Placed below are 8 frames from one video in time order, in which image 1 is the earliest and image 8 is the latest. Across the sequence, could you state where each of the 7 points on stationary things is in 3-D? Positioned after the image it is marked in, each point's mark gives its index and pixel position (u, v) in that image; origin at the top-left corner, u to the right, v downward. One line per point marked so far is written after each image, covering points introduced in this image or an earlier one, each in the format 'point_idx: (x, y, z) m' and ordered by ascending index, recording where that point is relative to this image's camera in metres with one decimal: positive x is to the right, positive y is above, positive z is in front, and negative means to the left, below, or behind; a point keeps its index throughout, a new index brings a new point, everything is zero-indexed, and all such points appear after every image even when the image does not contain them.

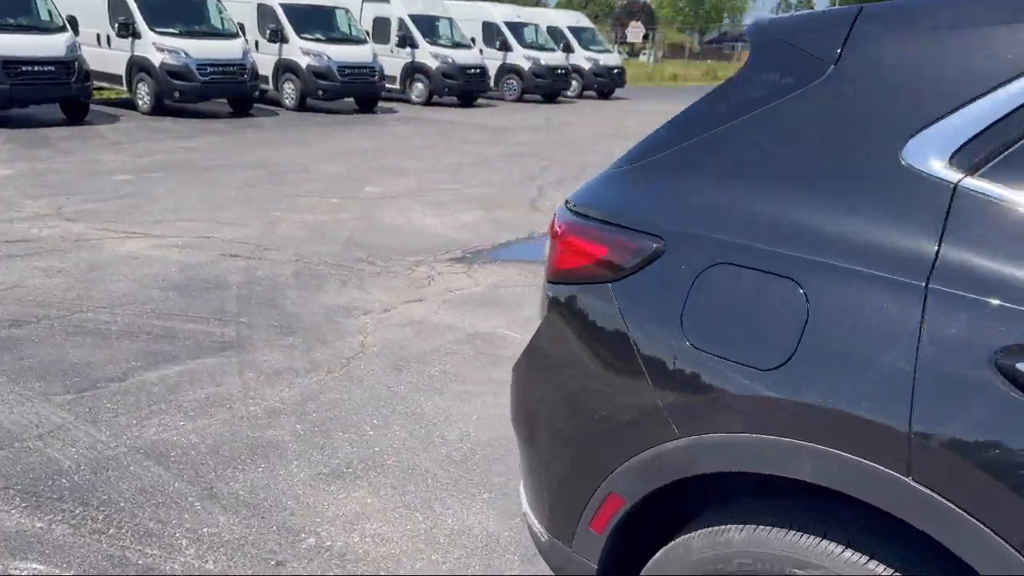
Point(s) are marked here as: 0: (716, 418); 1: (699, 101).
0: (+0.4, -0.3, +1.7) m
1: (+0.5, +0.5, +2.0) m
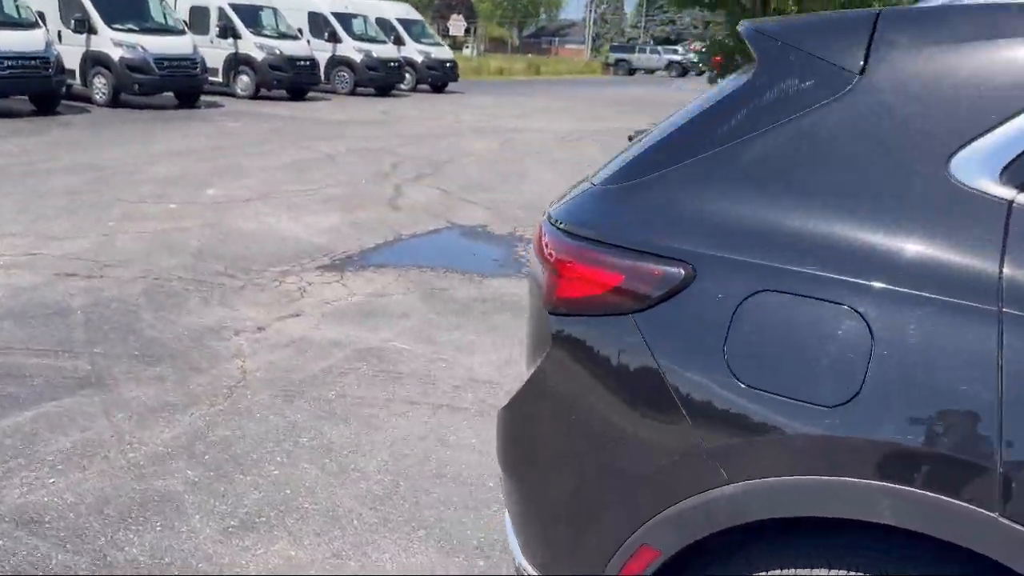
0: (+0.5, -0.3, +1.5) m
1: (+0.5, +0.4, +1.9) m
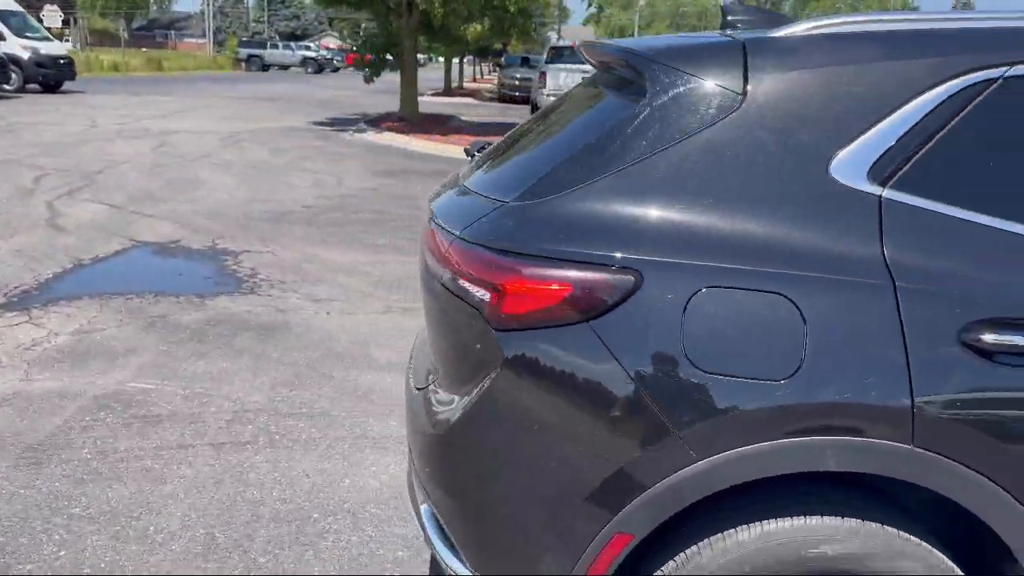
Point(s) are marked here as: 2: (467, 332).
0: (+0.5, -0.3, +1.7) m
1: (+0.2, +0.4, +2.1) m
2: (-0.1, -0.1, +2.0) m
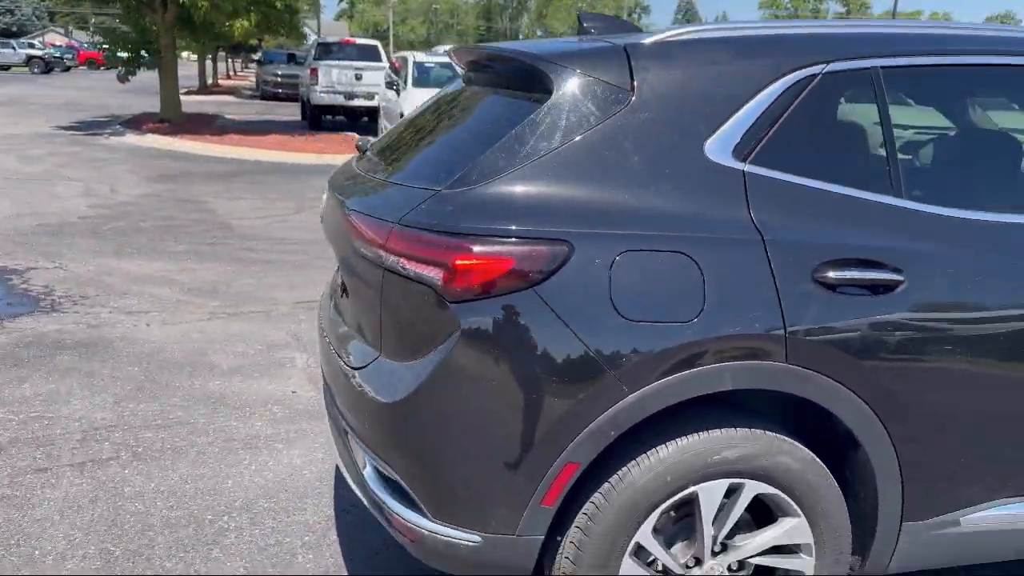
0: (+0.4, -0.2, +2.1) m
1: (0.0, +0.5, +2.4) m
2: (-0.2, 0.0, +2.2) m
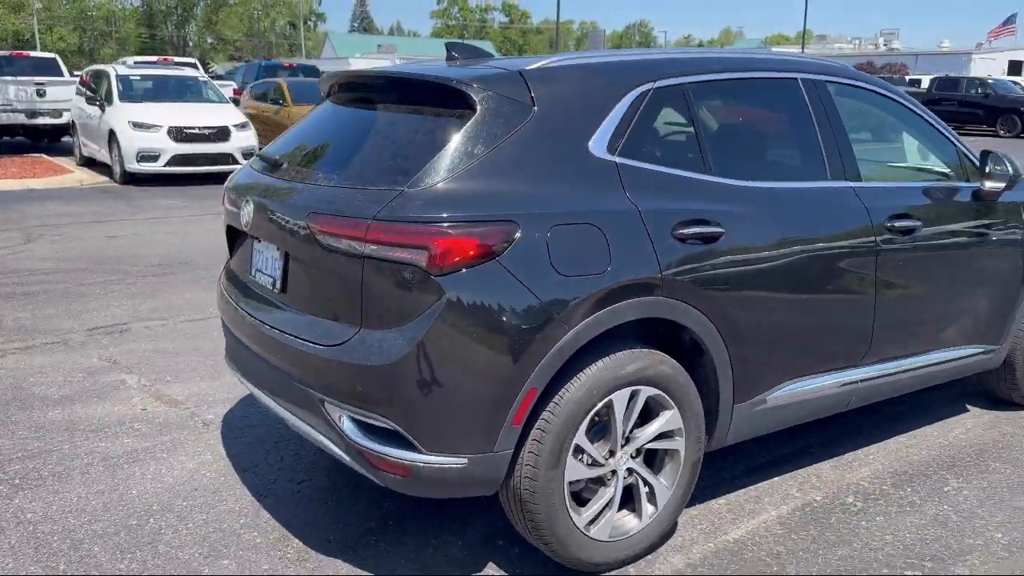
0: (+0.2, -0.1, +2.9) m
1: (-0.2, +0.6, +3.0) m
2: (-0.3, 0.0, +2.7) m
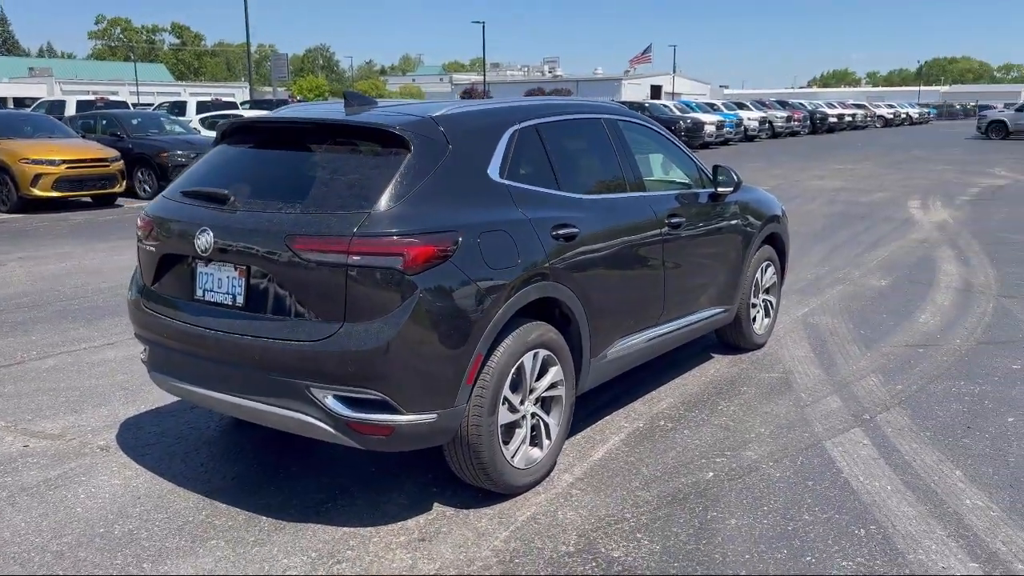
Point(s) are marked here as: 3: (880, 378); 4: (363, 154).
0: (0.0, 0.0, +3.9) m
1: (-0.6, +0.6, +3.8) m
2: (-0.5, 0.0, +3.5) m
3: (+2.6, -0.6, +6.1) m
4: (-0.7, +0.6, +3.9) m
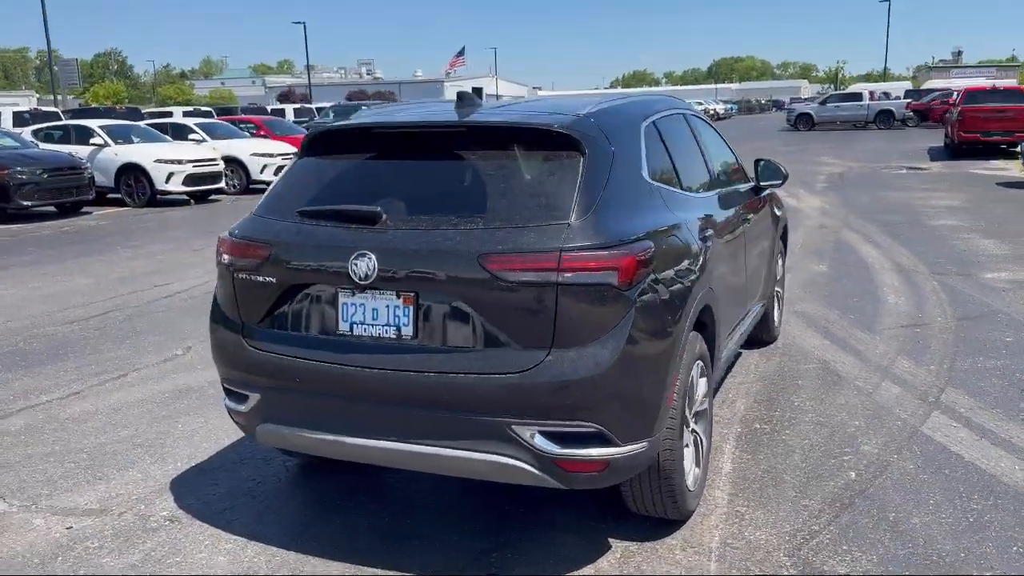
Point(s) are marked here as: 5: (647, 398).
0: (+0.7, -0.1, +3.6) m
1: (+0.2, +0.5, +3.4) m
2: (+0.3, -0.1, +3.2) m
3: (+2.9, -0.5, +6.3) m
4: (+0.1, +0.5, +3.5) m
5: (+0.5, -0.4, +3.3) m
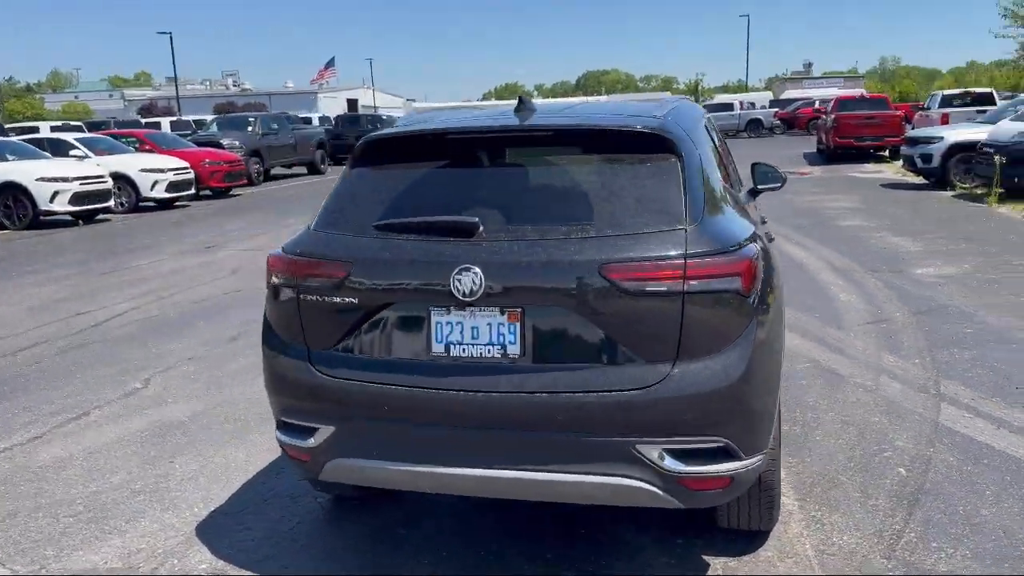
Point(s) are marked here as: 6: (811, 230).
0: (+1.1, -0.1, +3.5) m
1: (+0.6, +0.4, +3.3) m
2: (+0.7, -0.1, +3.0) m
3: (+2.9, -0.5, +6.5) m
4: (+0.4, +0.5, +3.3) m
5: (+0.9, -0.4, +3.2) m
6: (+4.8, +0.9, +13.7) m
